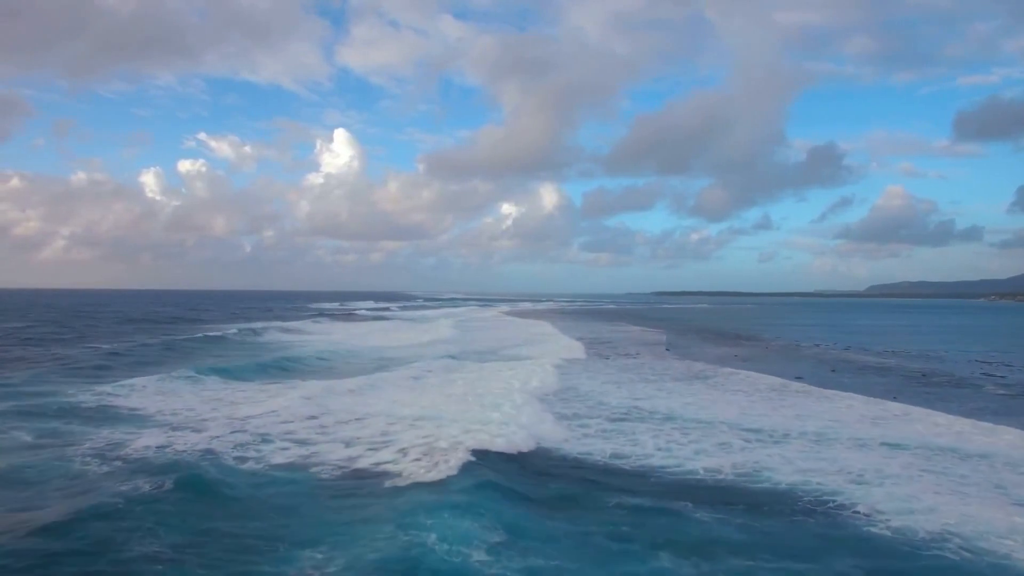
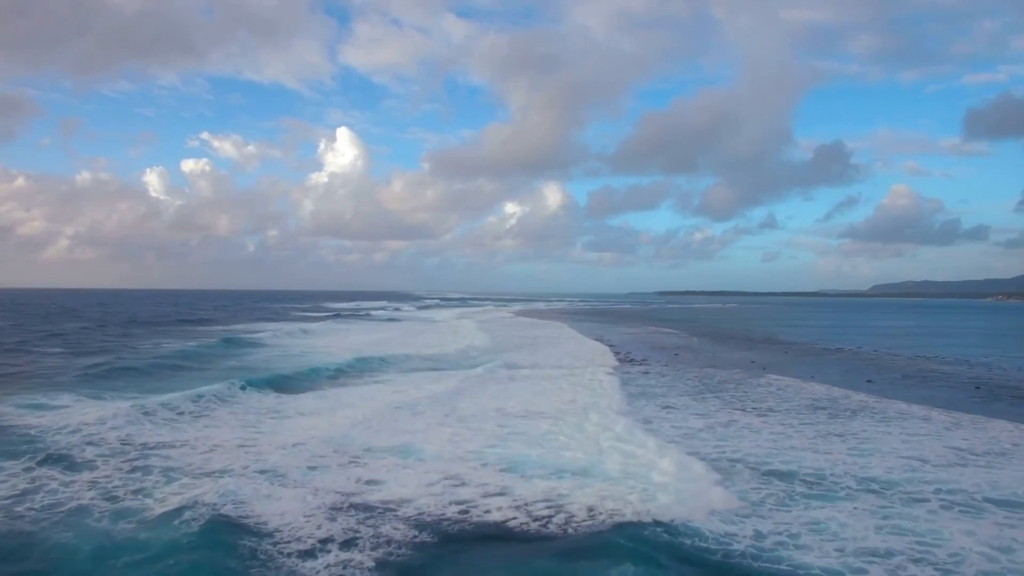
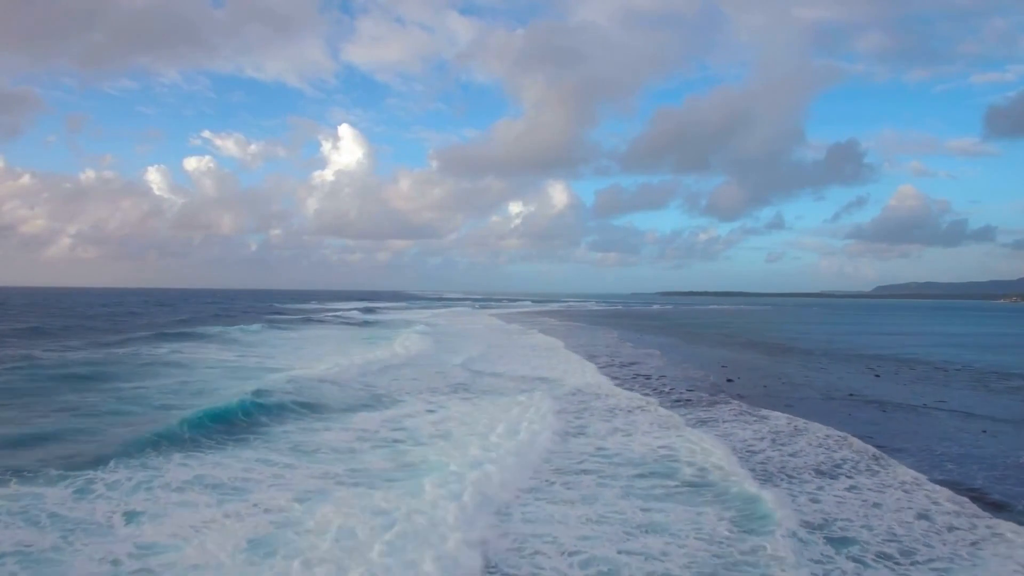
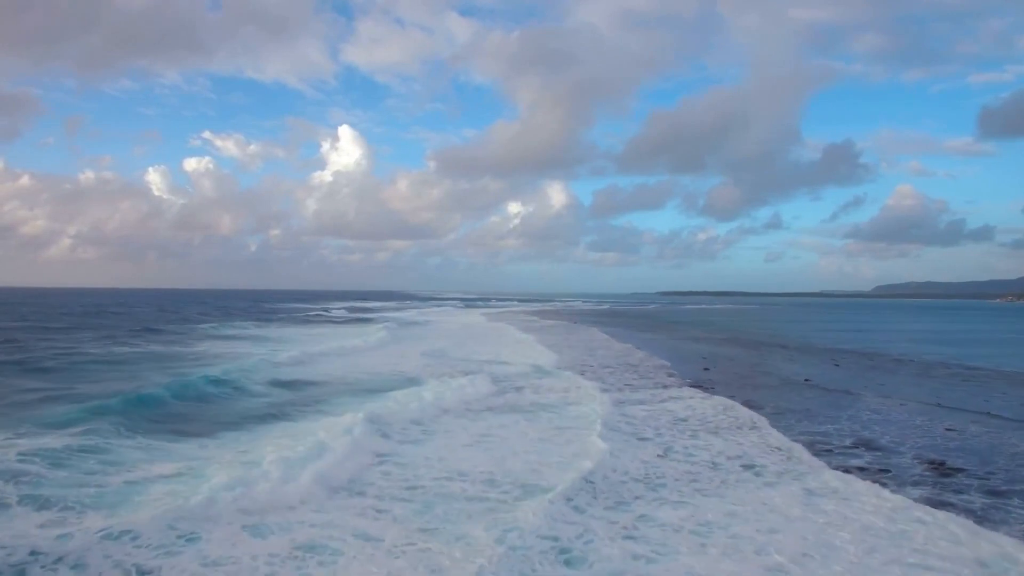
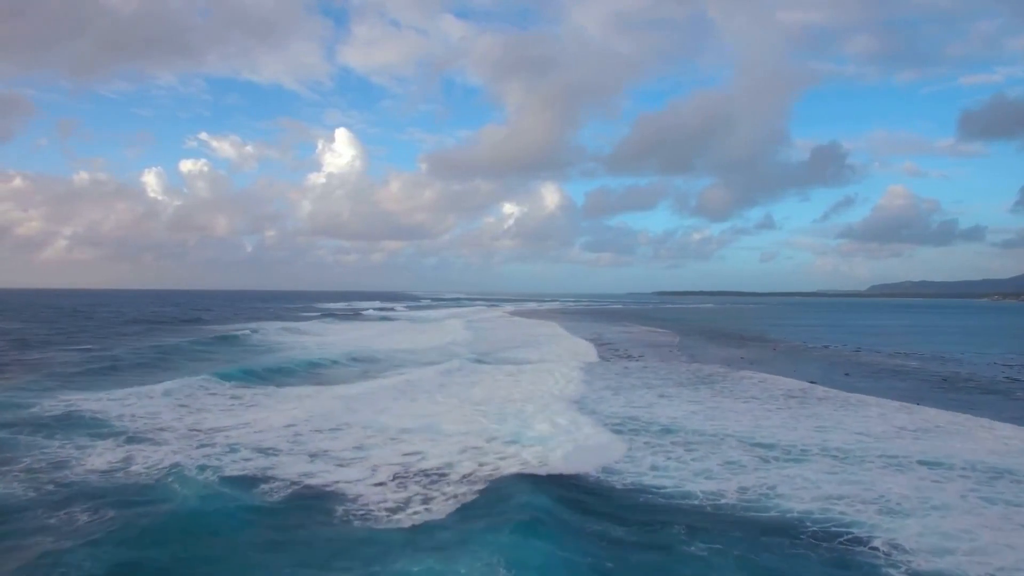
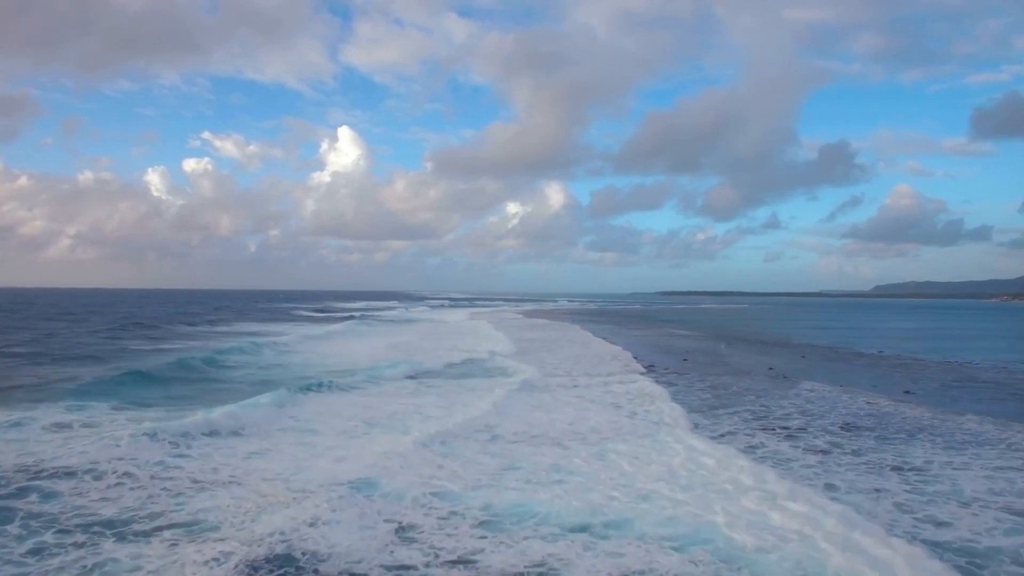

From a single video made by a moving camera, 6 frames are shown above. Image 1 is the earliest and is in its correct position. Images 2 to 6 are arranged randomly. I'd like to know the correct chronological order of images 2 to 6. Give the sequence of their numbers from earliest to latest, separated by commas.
5, 2, 6, 4, 3
